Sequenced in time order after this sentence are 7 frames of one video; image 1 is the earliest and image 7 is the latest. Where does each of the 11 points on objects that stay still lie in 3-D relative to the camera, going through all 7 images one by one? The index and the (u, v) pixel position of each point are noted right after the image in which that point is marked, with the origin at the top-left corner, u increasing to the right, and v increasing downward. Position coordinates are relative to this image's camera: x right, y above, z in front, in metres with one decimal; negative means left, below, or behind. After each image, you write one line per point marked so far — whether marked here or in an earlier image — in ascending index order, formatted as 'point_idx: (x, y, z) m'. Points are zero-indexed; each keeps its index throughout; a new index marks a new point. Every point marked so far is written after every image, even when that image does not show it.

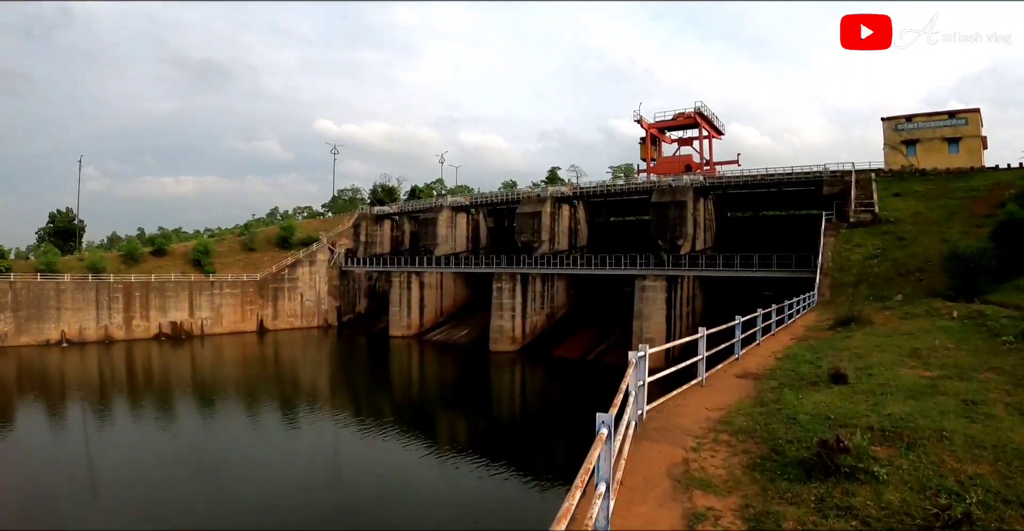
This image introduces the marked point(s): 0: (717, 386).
0: (+2.4, -1.4, +6.6) m
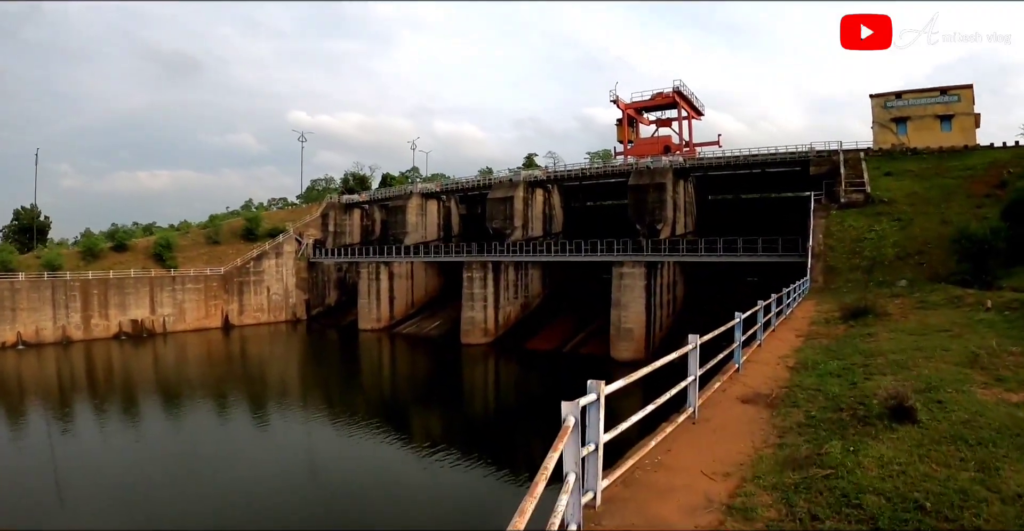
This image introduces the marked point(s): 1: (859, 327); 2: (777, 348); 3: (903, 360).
0: (+1.7, -1.3, +4.5) m
1: (+5.4, -1.0, +8.6) m
2: (+3.6, -1.1, +7.5) m
3: (+4.2, -1.0, +6.0) m
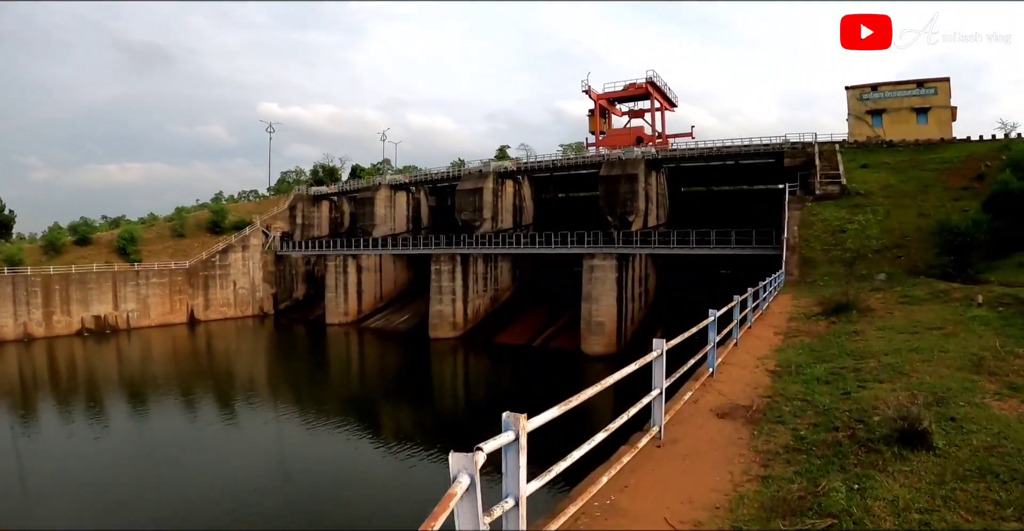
0: (+1.1, -1.2, +3.7) m
1: (+4.7, -0.8, +7.9) m
2: (+2.9, -1.0, +6.8) m
3: (+3.6, -0.9, +5.2) m
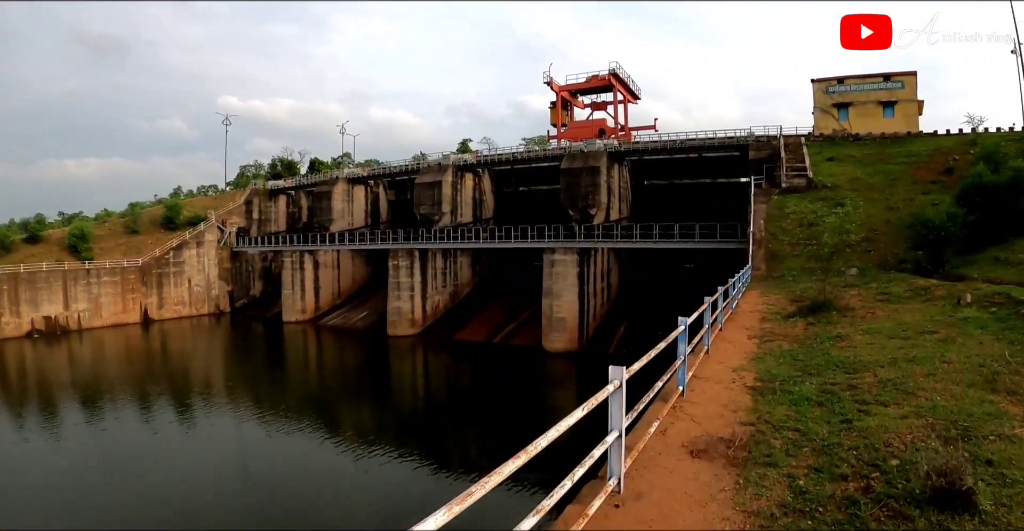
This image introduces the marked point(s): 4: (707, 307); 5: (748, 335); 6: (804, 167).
0: (+0.7, -1.2, +2.8) m
1: (+4.0, -0.8, +7.2) m
2: (+2.3, -1.0, +6.0) m
3: (+3.1, -0.9, +4.5) m
4: (+2.2, -0.5, +6.4) m
5: (+3.0, -0.9, +7.1) m
6: (+10.5, +3.6, +20.0) m
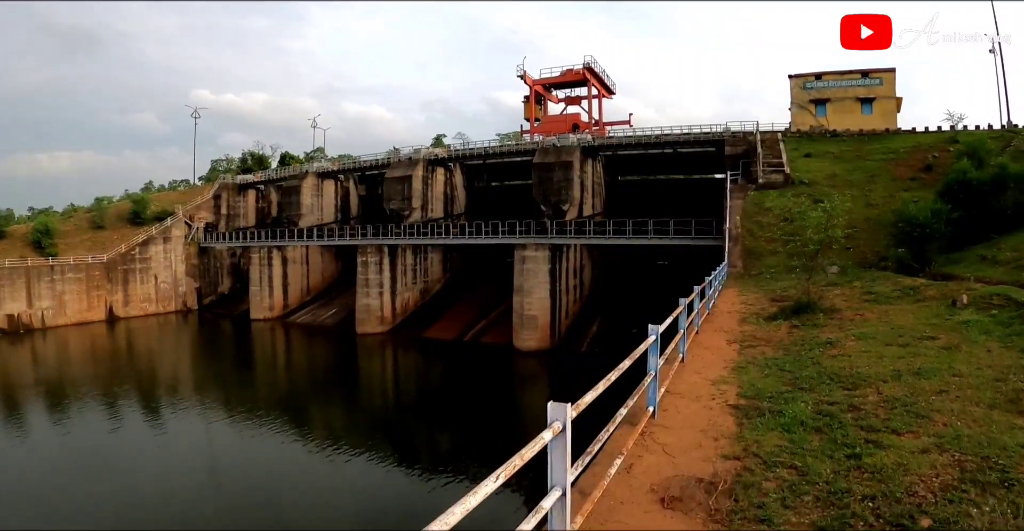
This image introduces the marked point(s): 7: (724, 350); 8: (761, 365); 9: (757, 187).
0: (+0.3, -1.2, +2.1) m
1: (+3.5, -0.8, +6.6) m
2: (+1.8, -0.9, +5.3) m
3: (+2.7, -0.9, +3.8) m
4: (+1.8, -0.5, +5.7) m
5: (+2.5, -0.9, +6.5) m
6: (+9.5, +3.6, +19.6) m
7: (+2.2, -0.9, +5.9) m
8: (+2.3, -0.9, +5.1) m
9: (+8.2, +2.6, +18.5) m
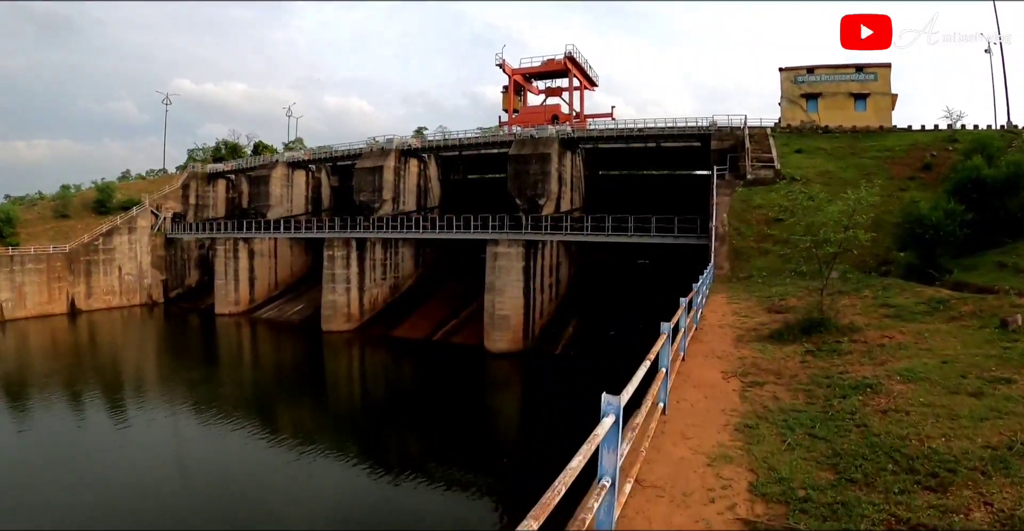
0: (-0.1, -1.2, +0.6) m
1: (+2.9, -0.8, +5.2) m
2: (+1.3, -1.0, +3.9) m
3: (+2.2, -1.0, +2.4) m
4: (+1.2, -0.5, +4.3) m
5: (+1.9, -0.9, +5.1) m
6: (+8.6, +3.5, +18.4) m
7: (+1.7, -1.0, +4.5) m
8: (+1.7, -1.0, +3.7) m
9: (+7.3, +2.6, +17.2) m
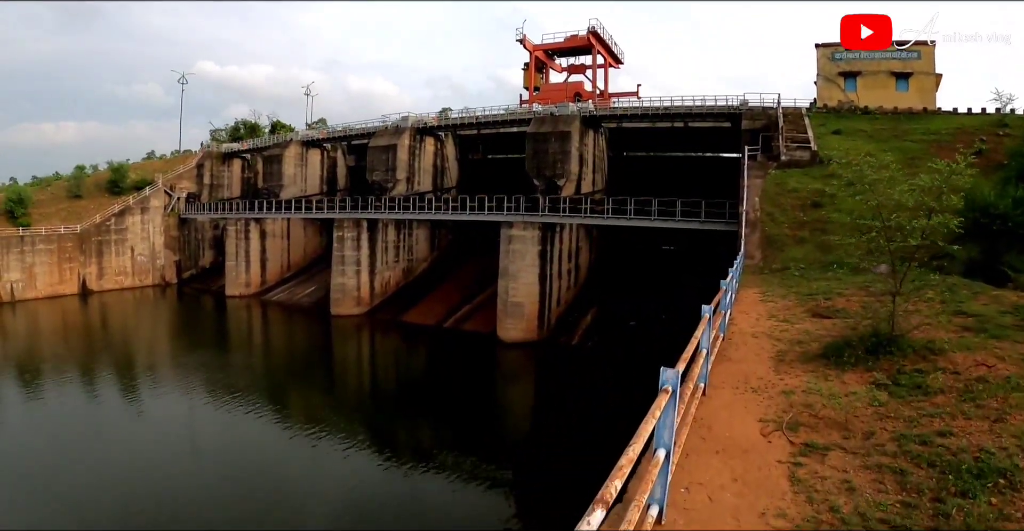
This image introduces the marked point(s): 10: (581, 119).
0: (0.0, -1.1, -0.3) m
1: (+3.1, -0.6, +4.3) m
2: (+1.5, -0.8, +3.0) m
3: (+2.4, -0.8, +1.5) m
4: (+1.4, -0.3, +3.4) m
5: (+2.2, -0.7, +4.2) m
6: (+9.2, +3.9, +17.2) m
7: (+1.9, -0.8, +3.6) m
8: (+1.9, -0.8, +2.8) m
9: (+7.8, +2.9, +16.2) m
10: (+2.5, +5.2, +19.8) m
